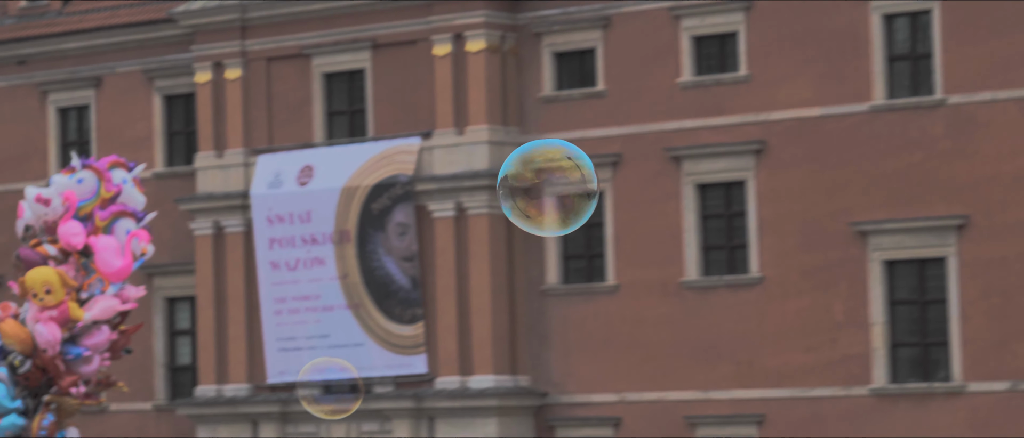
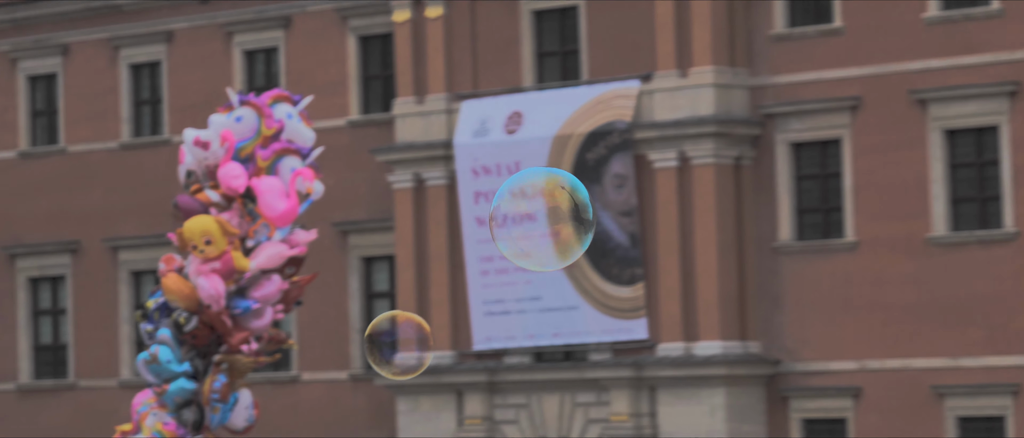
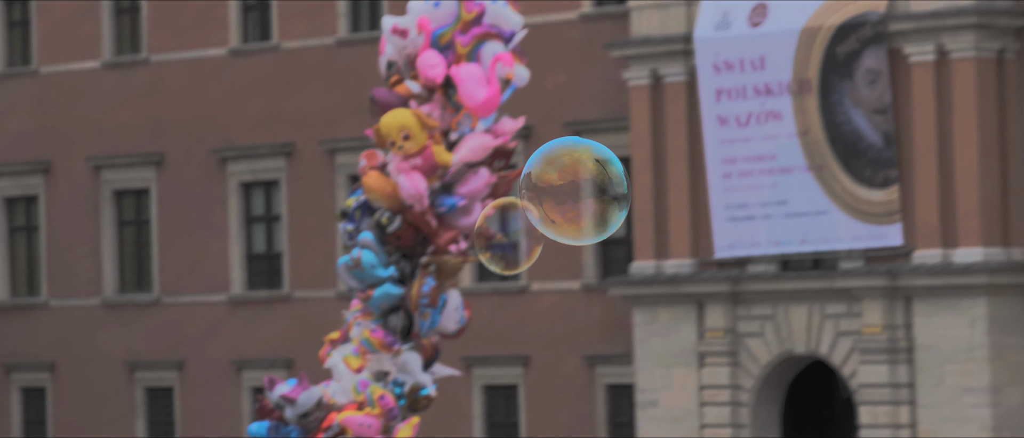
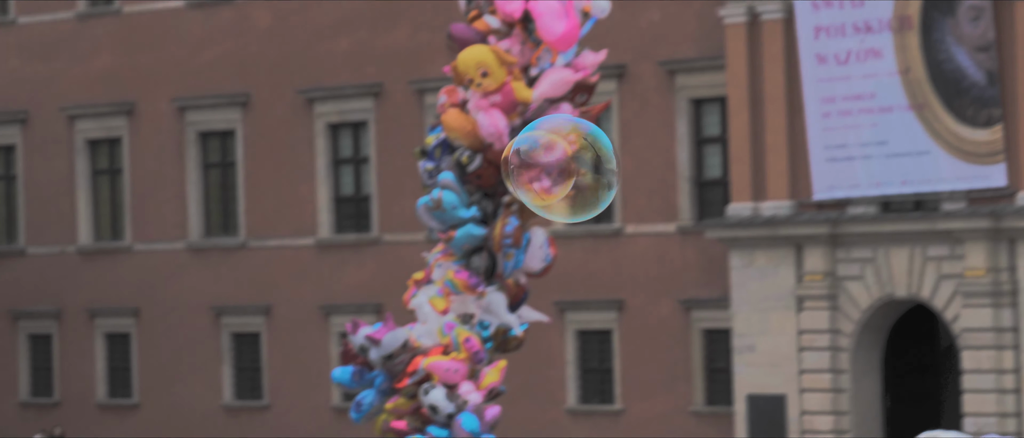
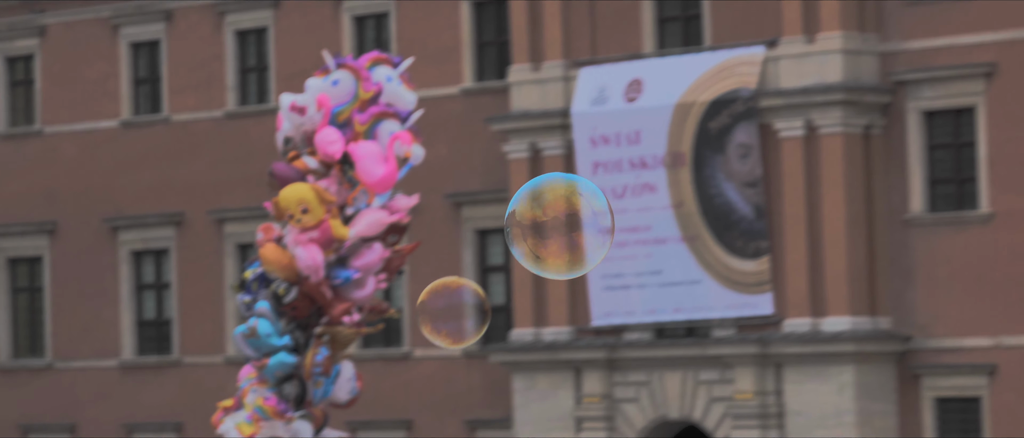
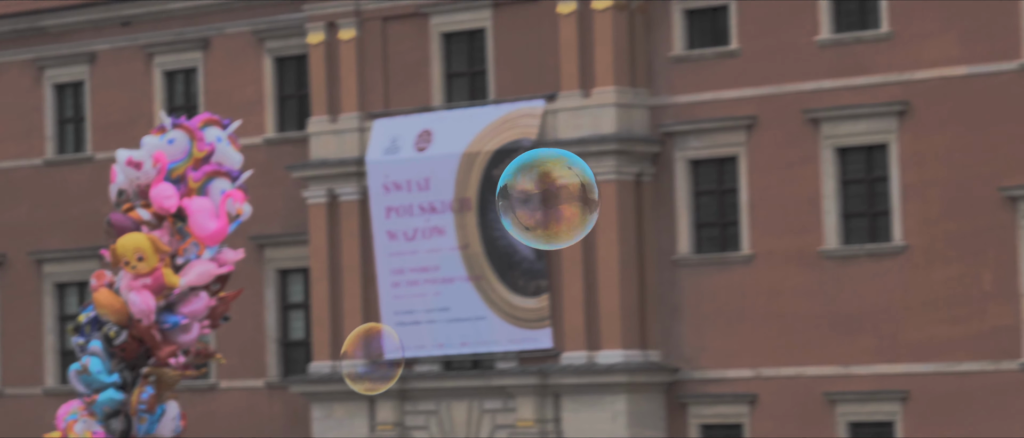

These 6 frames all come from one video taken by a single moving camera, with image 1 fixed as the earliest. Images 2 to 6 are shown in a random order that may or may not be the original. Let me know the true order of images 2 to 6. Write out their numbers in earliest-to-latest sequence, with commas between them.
6, 2, 5, 3, 4
